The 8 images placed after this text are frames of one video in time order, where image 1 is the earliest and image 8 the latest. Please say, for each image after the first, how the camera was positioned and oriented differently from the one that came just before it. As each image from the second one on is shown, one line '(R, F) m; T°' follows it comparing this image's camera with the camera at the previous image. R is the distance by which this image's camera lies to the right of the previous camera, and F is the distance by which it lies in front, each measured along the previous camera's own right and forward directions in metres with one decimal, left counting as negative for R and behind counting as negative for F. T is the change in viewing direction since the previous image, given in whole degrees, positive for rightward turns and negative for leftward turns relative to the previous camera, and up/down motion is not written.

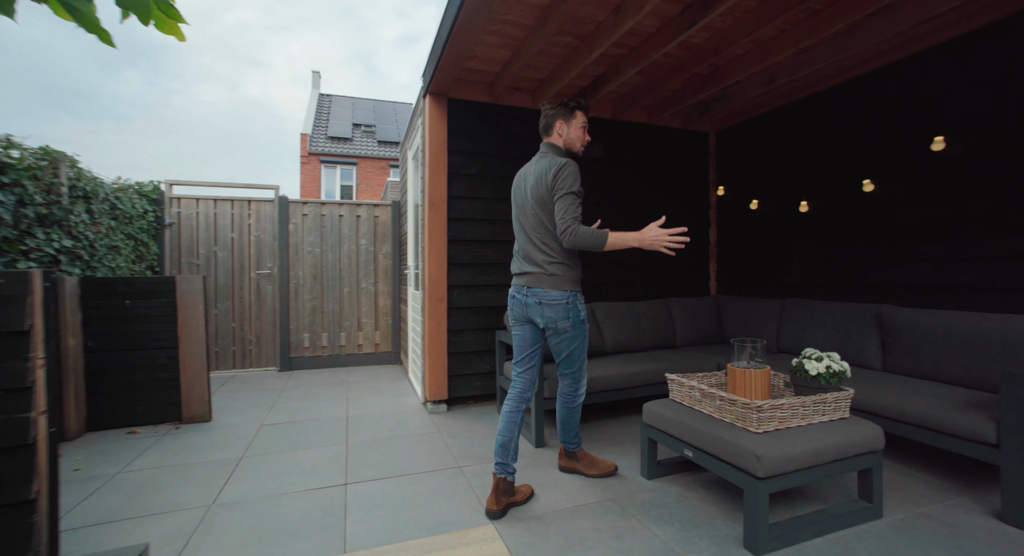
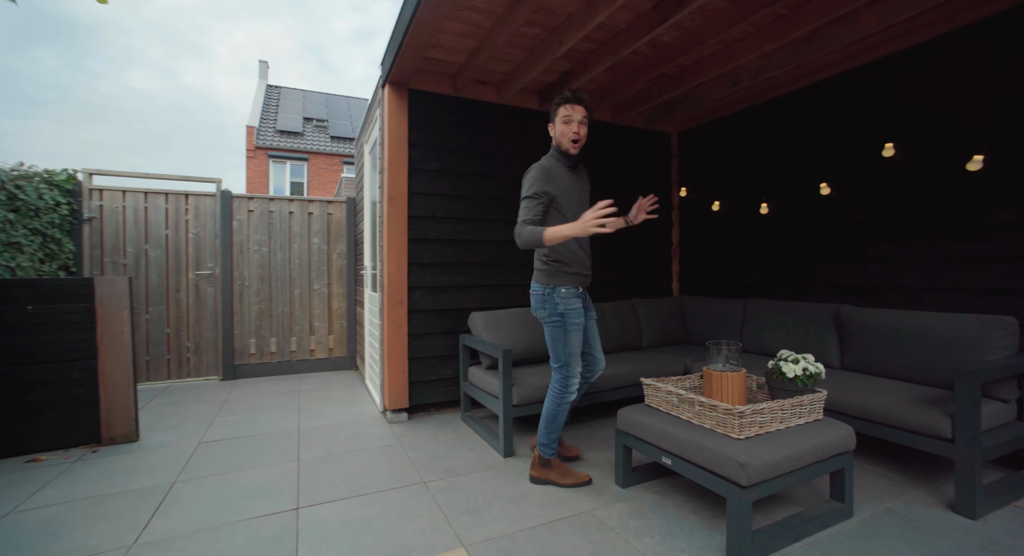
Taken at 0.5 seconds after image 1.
(-0.1, +0.1) m; +5°
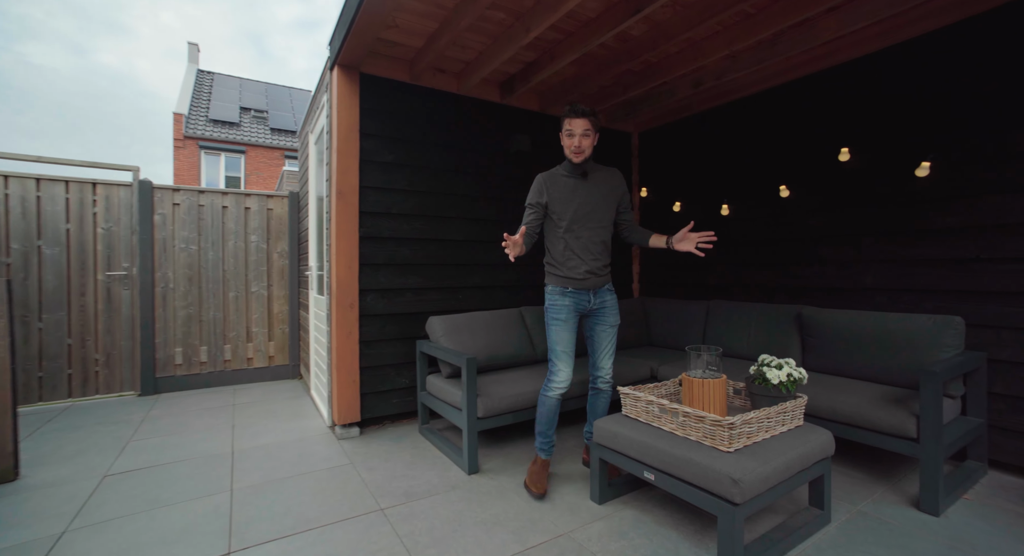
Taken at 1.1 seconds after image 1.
(-0.1, +0.2) m; +6°
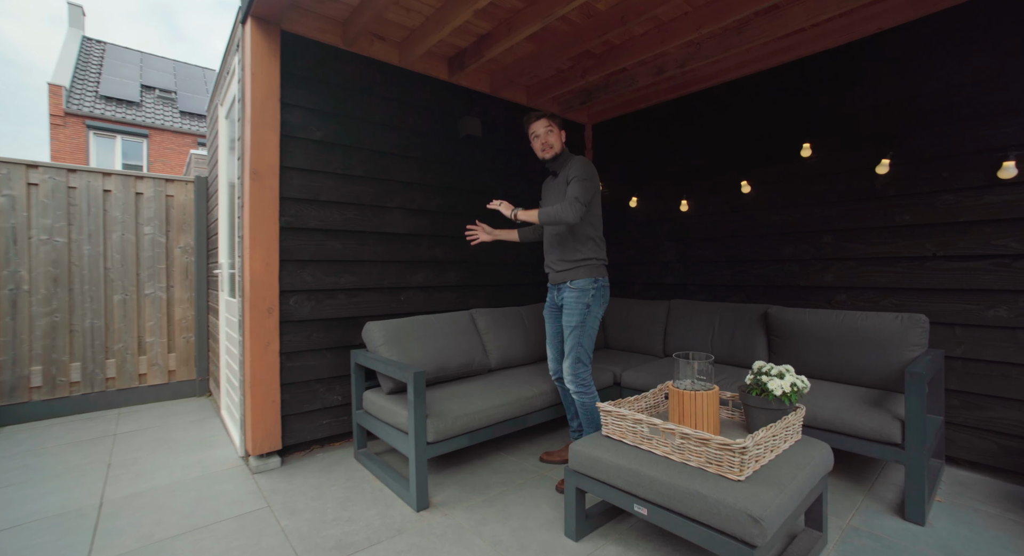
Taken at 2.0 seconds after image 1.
(-0.1, +0.3) m; +8°
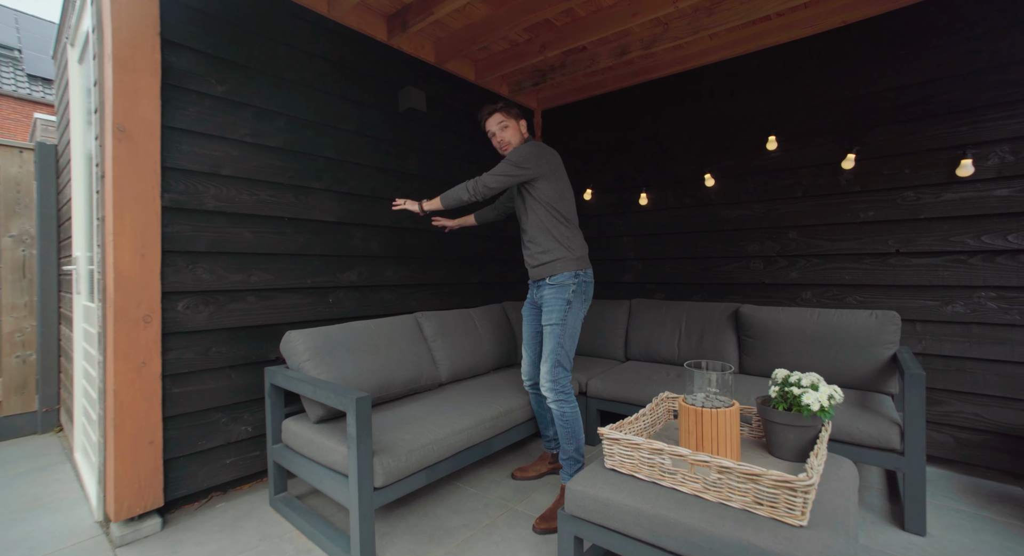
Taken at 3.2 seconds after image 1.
(-0.2, +0.4) m; +10°
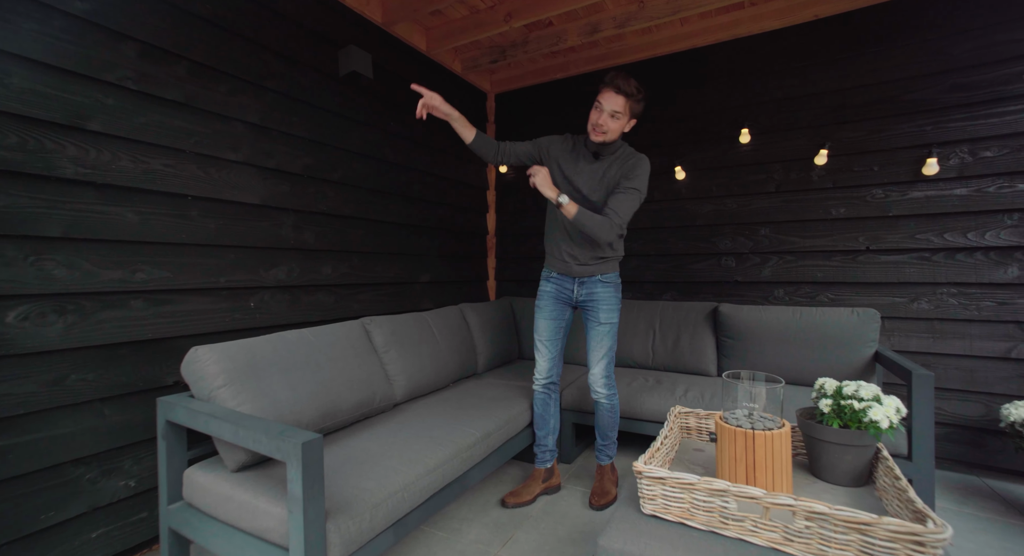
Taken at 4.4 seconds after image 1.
(-0.2, +0.4) m; +10°
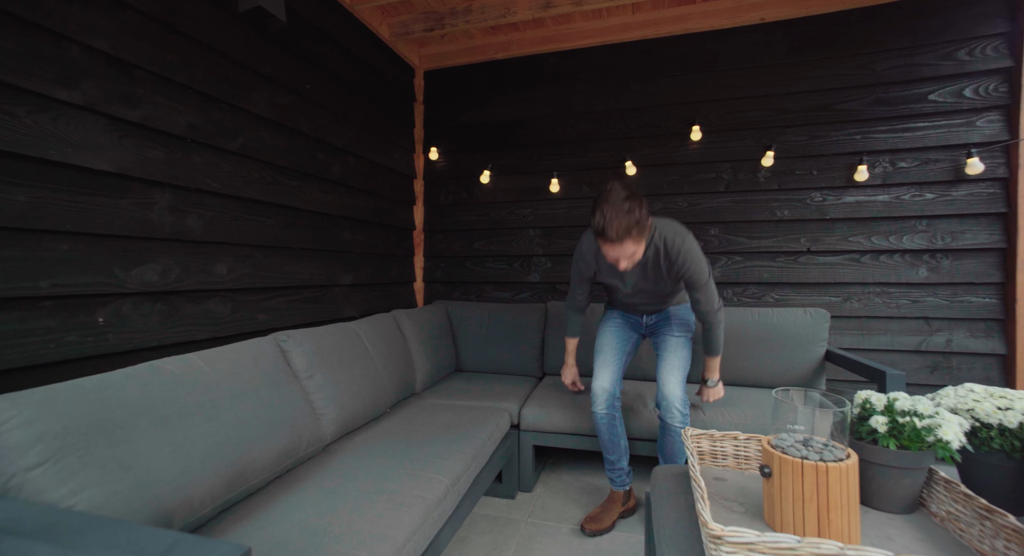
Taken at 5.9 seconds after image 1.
(-0.2, +0.4) m; +13°
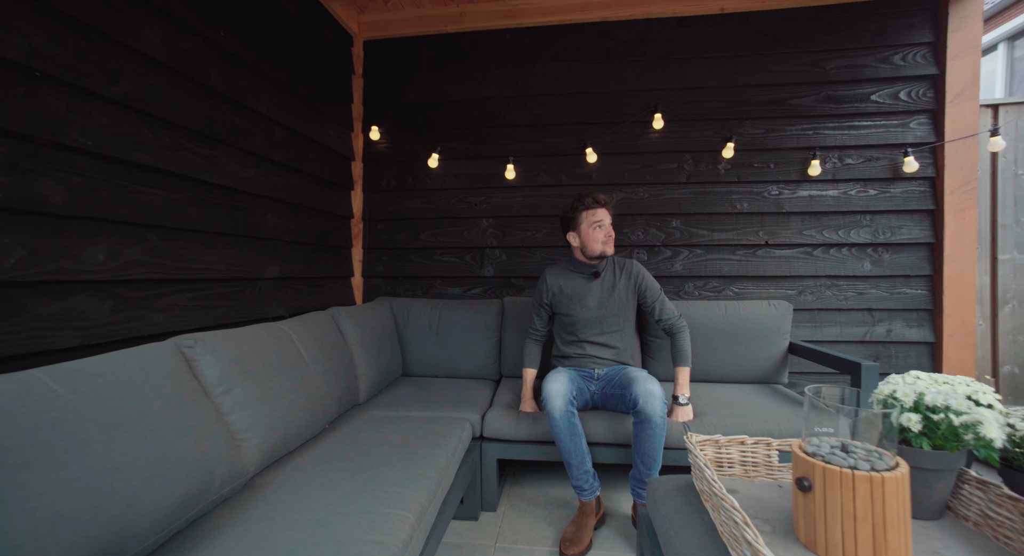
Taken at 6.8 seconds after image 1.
(-0.1, +0.2) m; +8°
